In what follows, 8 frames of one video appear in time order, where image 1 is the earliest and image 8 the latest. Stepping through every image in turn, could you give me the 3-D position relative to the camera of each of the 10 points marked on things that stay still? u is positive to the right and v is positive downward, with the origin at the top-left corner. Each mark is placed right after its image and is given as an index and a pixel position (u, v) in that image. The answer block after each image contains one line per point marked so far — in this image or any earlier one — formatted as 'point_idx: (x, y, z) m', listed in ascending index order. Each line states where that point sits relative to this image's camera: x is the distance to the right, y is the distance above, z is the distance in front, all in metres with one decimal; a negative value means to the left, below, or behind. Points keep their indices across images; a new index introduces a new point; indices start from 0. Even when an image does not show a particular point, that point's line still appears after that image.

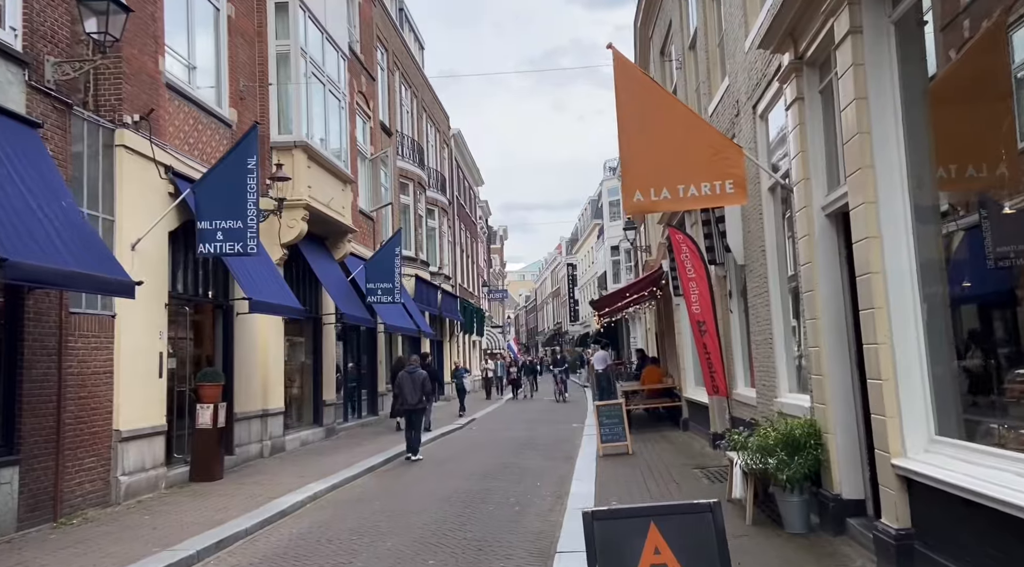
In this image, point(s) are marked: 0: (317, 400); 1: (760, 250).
0: (-3.9, -2.3, +16.7) m
1: (+2.7, +0.4, +9.2) m
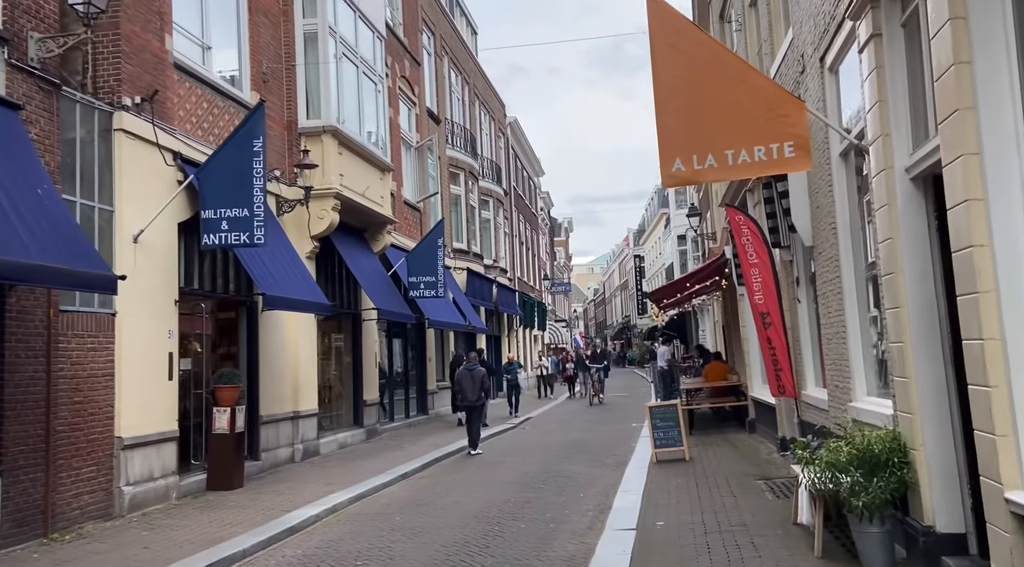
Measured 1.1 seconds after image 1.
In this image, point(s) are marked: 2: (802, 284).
0: (-2.9, -2.2, +15.9) m
1: (+3.0, +0.6, +7.9) m
2: (+3.4, 0.0, +9.8) m
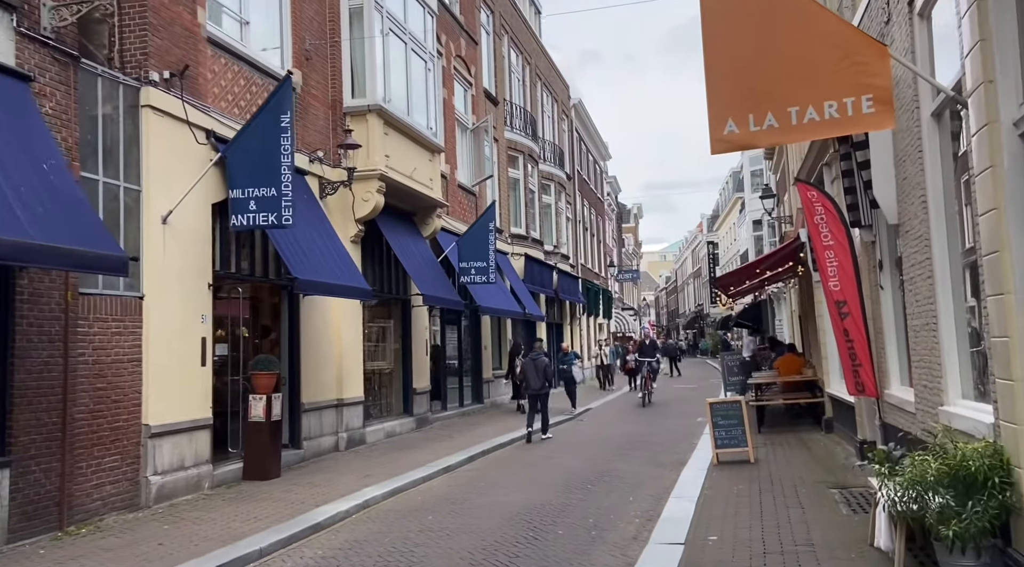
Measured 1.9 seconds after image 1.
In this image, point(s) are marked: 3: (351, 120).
0: (-1.9, -1.9, +15.4) m
1: (+3.3, +0.7, +6.8) m
2: (+3.9, +0.1, +8.8) m
3: (-2.5, +2.5, +12.8) m
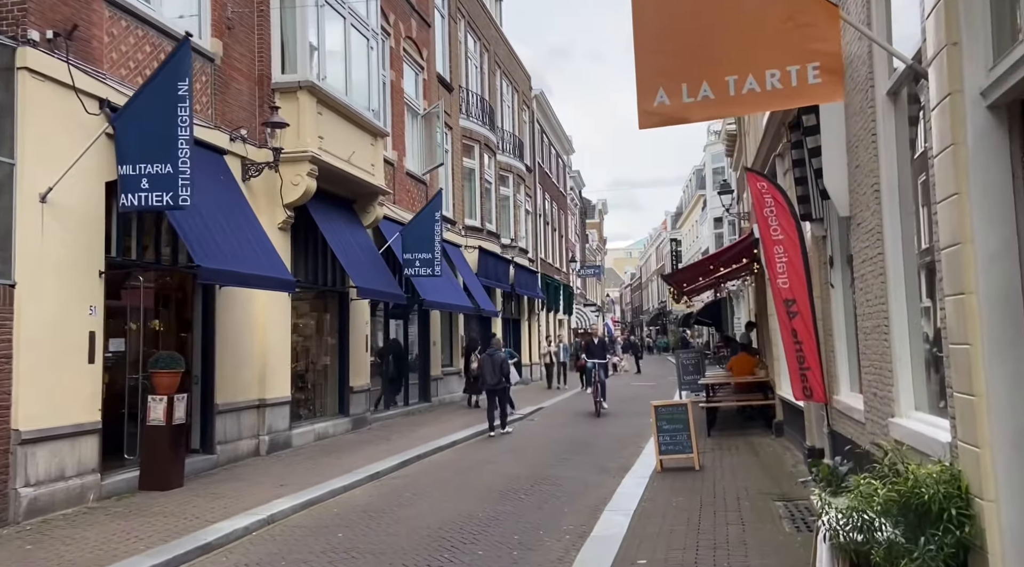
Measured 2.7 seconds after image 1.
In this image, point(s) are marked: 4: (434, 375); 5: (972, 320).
0: (-2.9, -1.8, +14.5) m
1: (+2.6, +0.7, +6.2) m
2: (+3.1, +0.2, +8.1) m
3: (-3.3, +2.7, +11.9) m
4: (-1.9, -2.2, +20.0) m
5: (+2.2, -0.2, +4.0) m
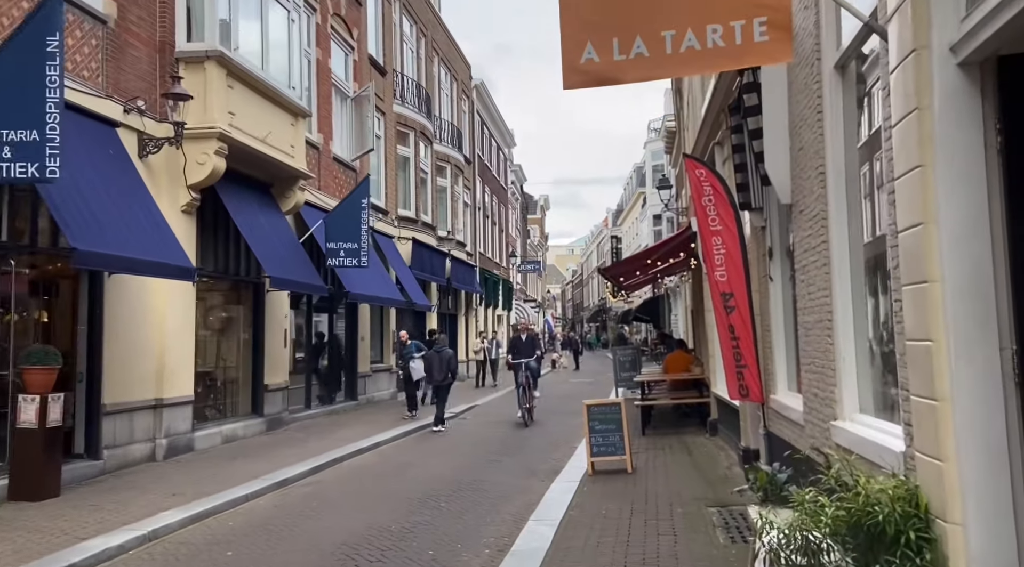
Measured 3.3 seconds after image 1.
0: (-4.1, -1.6, +13.6) m
1: (+2.1, +0.8, +5.7) m
2: (+2.4, +0.2, +7.7) m
3: (-4.3, +2.8, +11.0) m
4: (-3.4, -2.0, +19.1) m
5: (+1.7, -0.1, +3.4) m
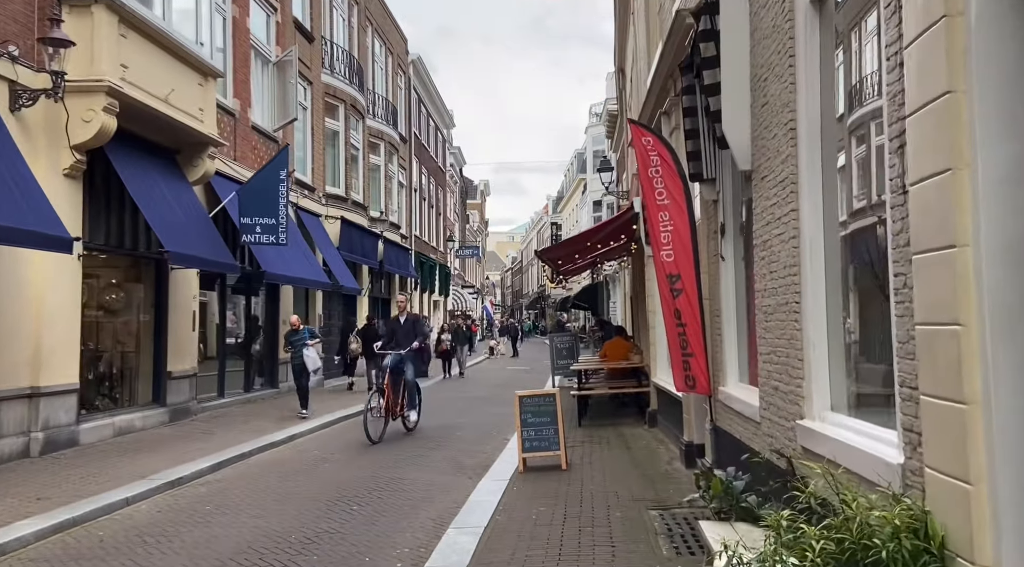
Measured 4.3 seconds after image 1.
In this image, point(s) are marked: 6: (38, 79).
0: (-5.2, -1.3, +12.4) m
1: (+1.6, +0.9, +4.9) m
2: (+1.8, +0.4, +6.9) m
3: (-5.1, +3.1, +9.7) m
4: (-4.9, -1.6, +17.9) m
5: (+1.4, 0.0, +2.6) m
6: (-5.2, +2.3, +9.3) m
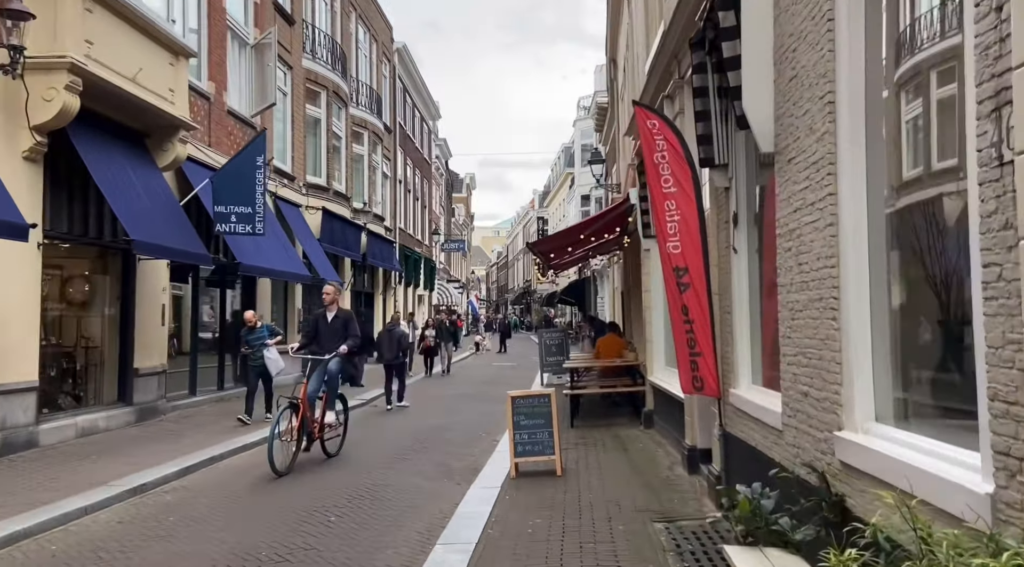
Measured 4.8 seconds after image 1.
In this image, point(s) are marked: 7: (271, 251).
0: (-5.3, -1.2, +11.7) m
1: (+1.6, +0.9, +4.3) m
2: (+1.7, +0.4, +6.4) m
3: (-5.1, +3.2, +9.0) m
4: (-5.1, -1.4, +17.3) m
5: (+1.4, 0.0, +2.1) m
6: (-5.3, +2.4, +8.6) m
7: (-4.6, +0.6, +16.2) m
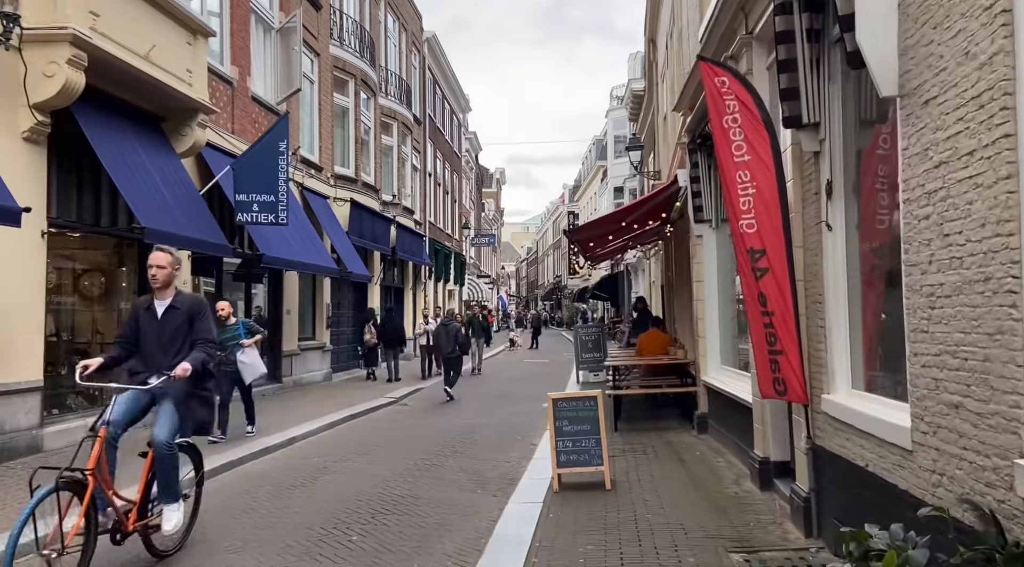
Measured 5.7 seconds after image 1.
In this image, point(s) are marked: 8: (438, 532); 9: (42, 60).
0: (-4.8, -1.0, +10.9) m
1: (+1.8, +1.0, +3.3) m
2: (+2.1, +0.5, +5.3) m
3: (-4.7, +3.3, +8.2) m
4: (-4.4, -1.3, +16.5) m
5: (+1.6, +0.1, +1.1) m
6: (-4.9, +2.4, +7.8) m
7: (-4.0, +0.7, +15.3) m
8: (-0.6, -1.9, +6.5) m
9: (-4.6, +2.2, +8.2) m
